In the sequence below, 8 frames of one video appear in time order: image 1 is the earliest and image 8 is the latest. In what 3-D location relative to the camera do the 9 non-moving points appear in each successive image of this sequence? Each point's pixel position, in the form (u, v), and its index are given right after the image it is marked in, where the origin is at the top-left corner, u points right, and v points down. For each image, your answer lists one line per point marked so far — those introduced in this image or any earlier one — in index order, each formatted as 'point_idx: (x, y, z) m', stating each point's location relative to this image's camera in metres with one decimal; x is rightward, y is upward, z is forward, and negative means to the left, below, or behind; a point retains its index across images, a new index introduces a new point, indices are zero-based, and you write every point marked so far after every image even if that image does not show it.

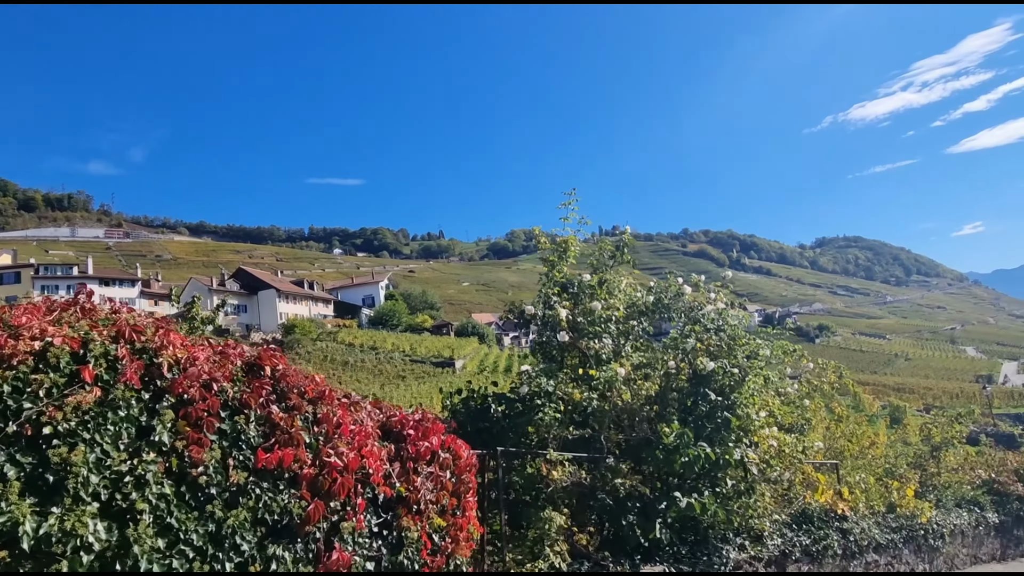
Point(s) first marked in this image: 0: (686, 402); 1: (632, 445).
0: (+1.6, -1.0, +5.4) m
1: (+1.0, -1.4, +5.2) m
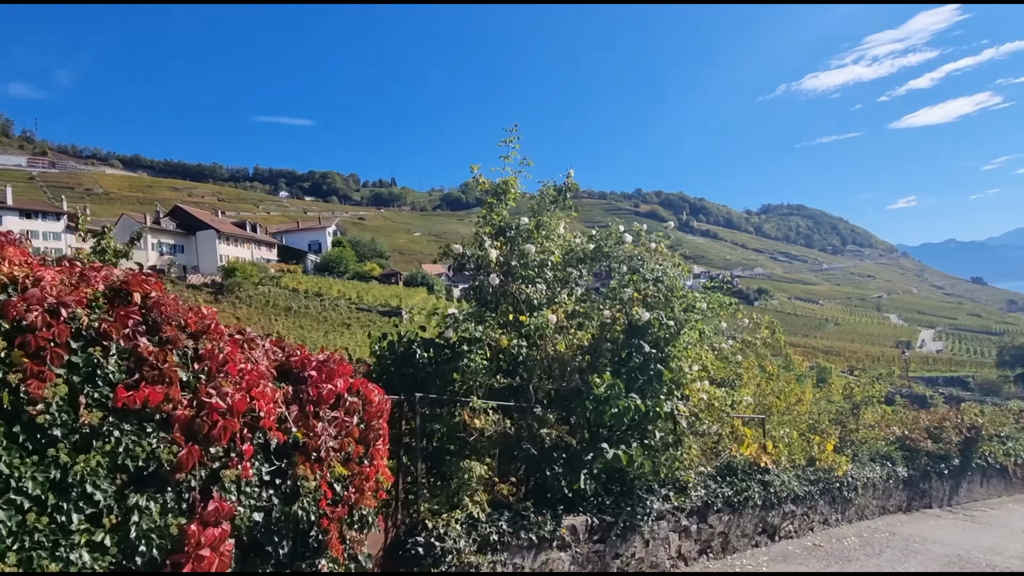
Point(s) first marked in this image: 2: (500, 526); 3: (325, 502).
0: (+0.9, -0.6, +5.3) m
1: (+0.4, -0.9, +5.1) m
2: (-0.1, -1.7, +4.2) m
3: (-0.9, -1.1, +3.0) m
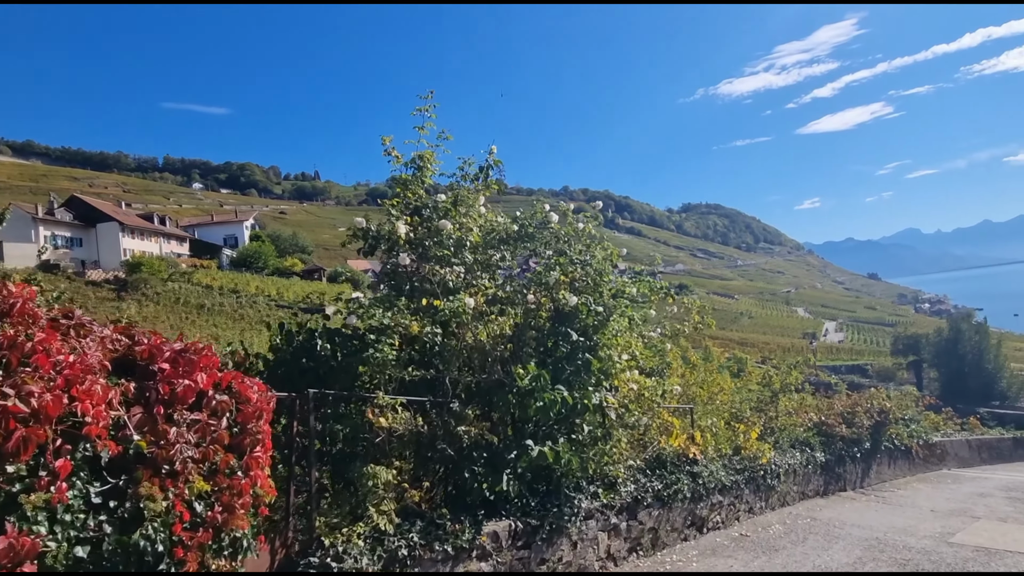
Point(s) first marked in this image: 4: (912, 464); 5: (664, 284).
0: (+0.3, -0.4, +4.9) m
1: (-0.3, -0.8, +4.6) m
2: (-0.6, -1.5, +3.7) m
3: (-1.3, -0.9, +2.4) m
4: (+7.7, -3.4, +11.6) m
5: (+1.7, +0.1, +6.6) m
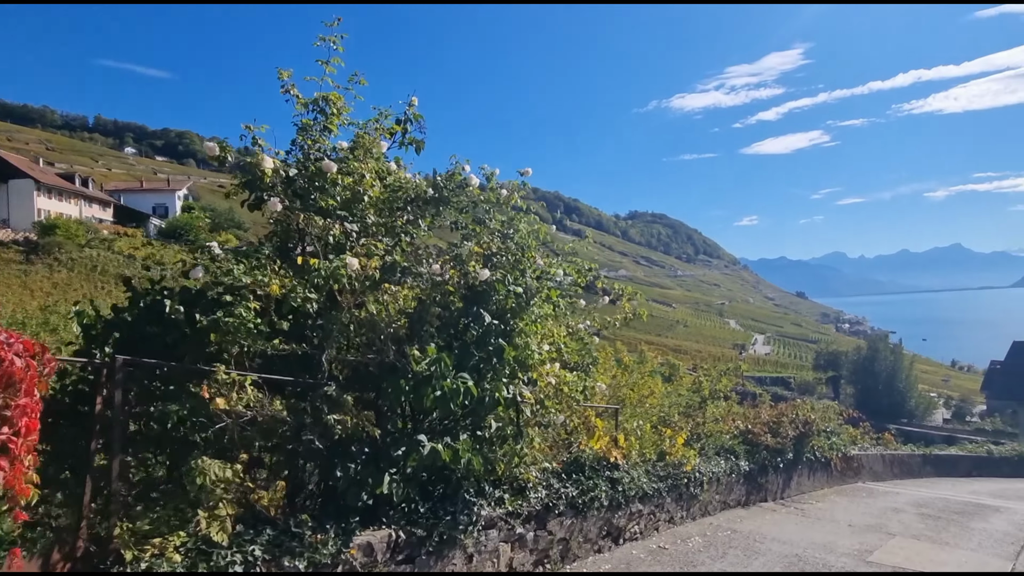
0: (-0.4, -0.2, +4.2) m
1: (-0.9, -0.5, +3.9) m
2: (-1.3, -1.3, +2.9) m
3: (-1.8, -0.7, +1.6) m
4: (+6.1, -3.6, +11.6) m
5: (+0.9, +0.2, +6.0) m
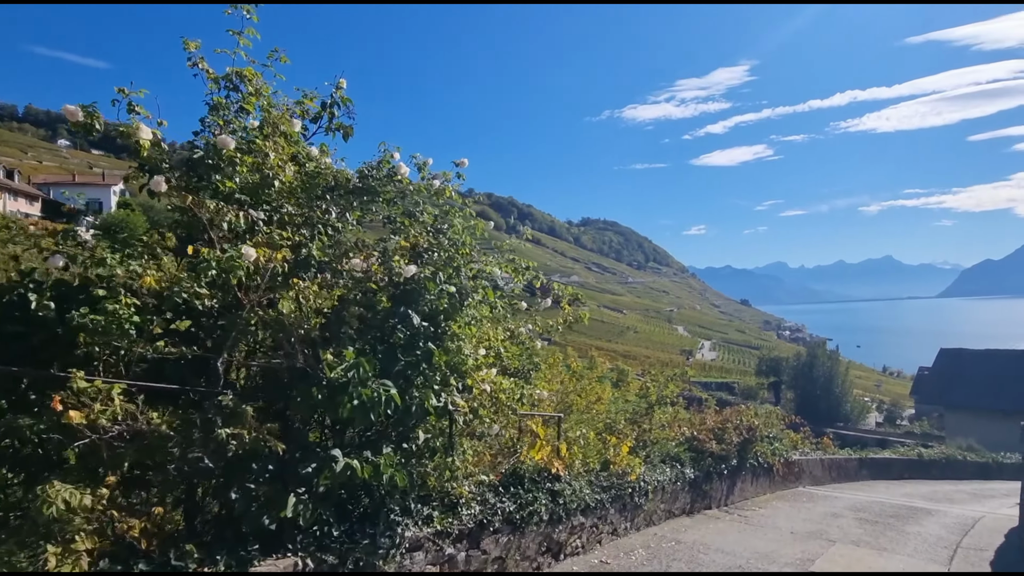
0: (-0.9, -0.2, +3.8) m
1: (-1.4, -0.5, +3.5) m
2: (-1.6, -1.3, +2.5) m
3: (-2.0, -0.6, +1.1) m
4: (+5.1, -3.8, +11.6) m
5: (+0.3, +0.2, +5.8) m
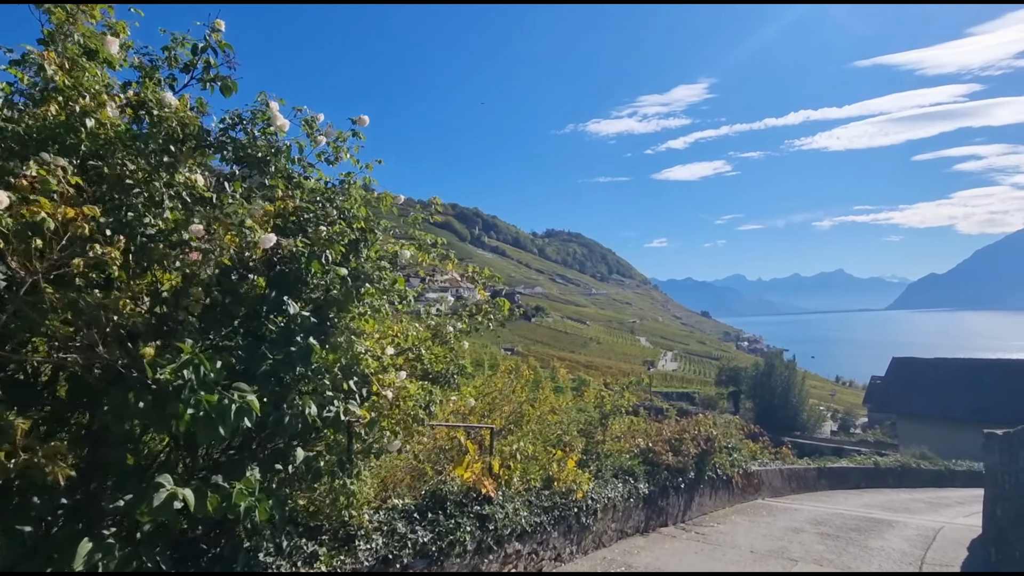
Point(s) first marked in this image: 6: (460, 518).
0: (-1.4, -0.1, +3.0) m
1: (-1.9, -0.4, +2.6) m
2: (-2.1, -1.1, +1.6) m
3: (-2.4, -0.5, +0.2) m
4: (+4.1, -3.8, +11.1) m
5: (-0.4, +0.2, +5.0) m
6: (-0.4, -1.8, +4.6) m
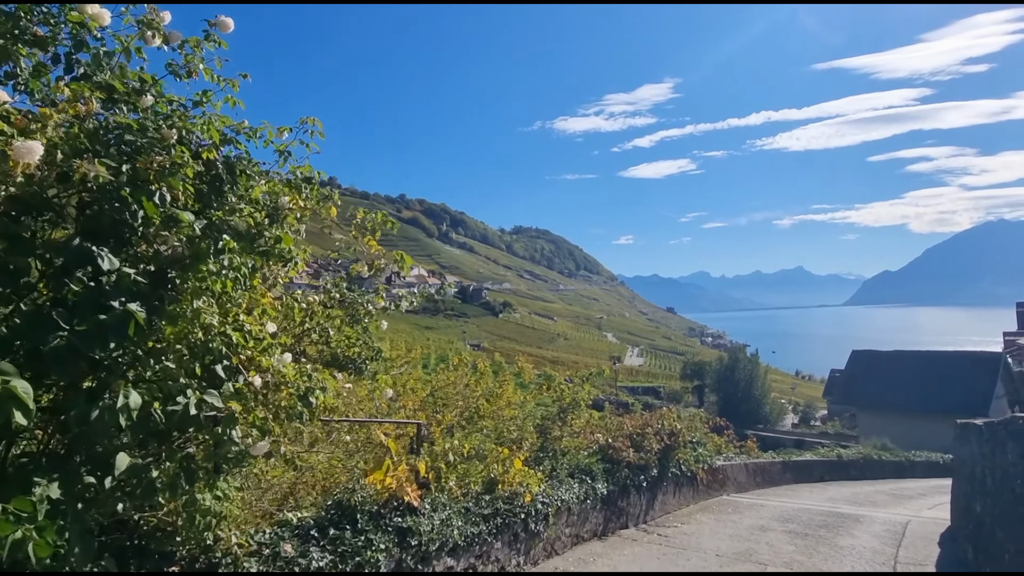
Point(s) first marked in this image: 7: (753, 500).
0: (-1.8, +0.1, +2.1) m
1: (-2.2, -0.2, +1.7) m
2: (-2.4, -0.9, +0.7) m
3: (-2.6, -0.3, -0.7) m
4: (+3.2, -3.6, +10.5) m
5: (-0.9, +0.4, +4.2) m
6: (-0.9, -1.5, +3.7) m
7: (+4.8, -4.2, +11.8) m
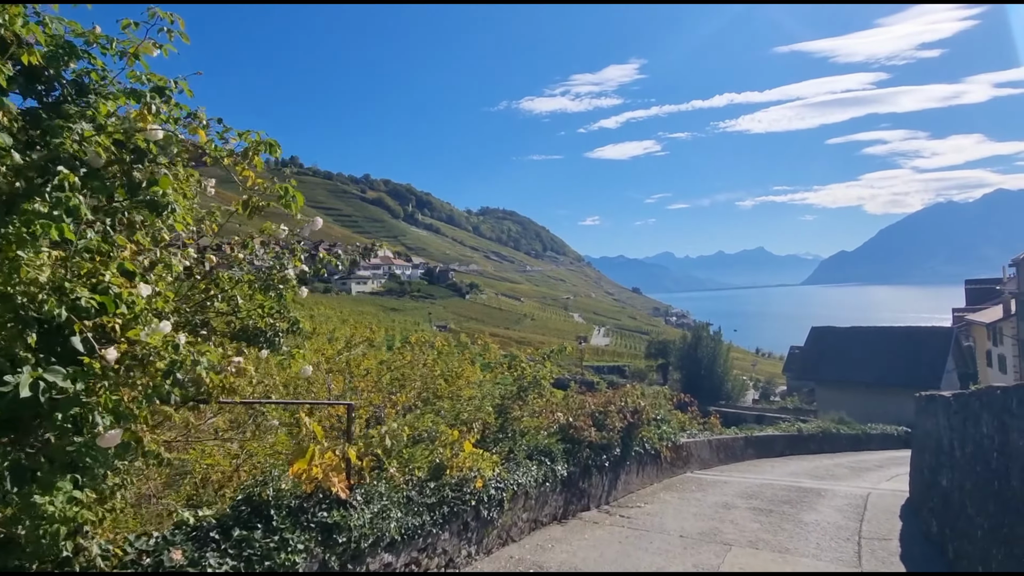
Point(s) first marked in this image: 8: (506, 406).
0: (-2.0, +0.3, +1.5) m
1: (-2.5, 0.0, +1.1) m
2: (-2.5, -0.8, +0.1) m
3: (-2.7, -0.2, -1.4) m
4: (+2.5, -3.1, +10.3) m
5: (-1.2, +0.7, +3.6) m
6: (-1.2, -1.3, +3.2) m
7: (+4.0, -3.7, +11.7) m
8: (-0.1, -1.6, +8.0) m
